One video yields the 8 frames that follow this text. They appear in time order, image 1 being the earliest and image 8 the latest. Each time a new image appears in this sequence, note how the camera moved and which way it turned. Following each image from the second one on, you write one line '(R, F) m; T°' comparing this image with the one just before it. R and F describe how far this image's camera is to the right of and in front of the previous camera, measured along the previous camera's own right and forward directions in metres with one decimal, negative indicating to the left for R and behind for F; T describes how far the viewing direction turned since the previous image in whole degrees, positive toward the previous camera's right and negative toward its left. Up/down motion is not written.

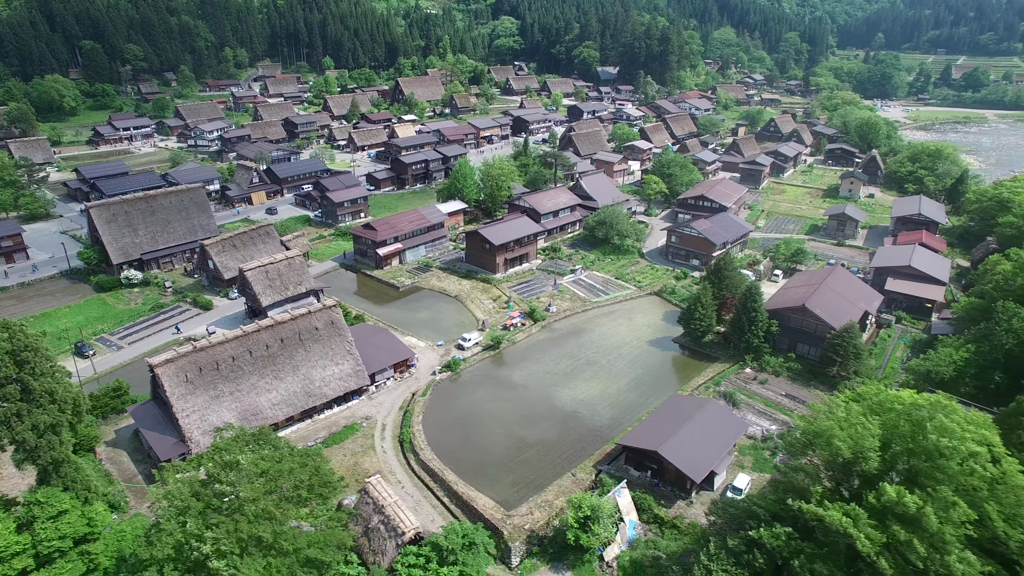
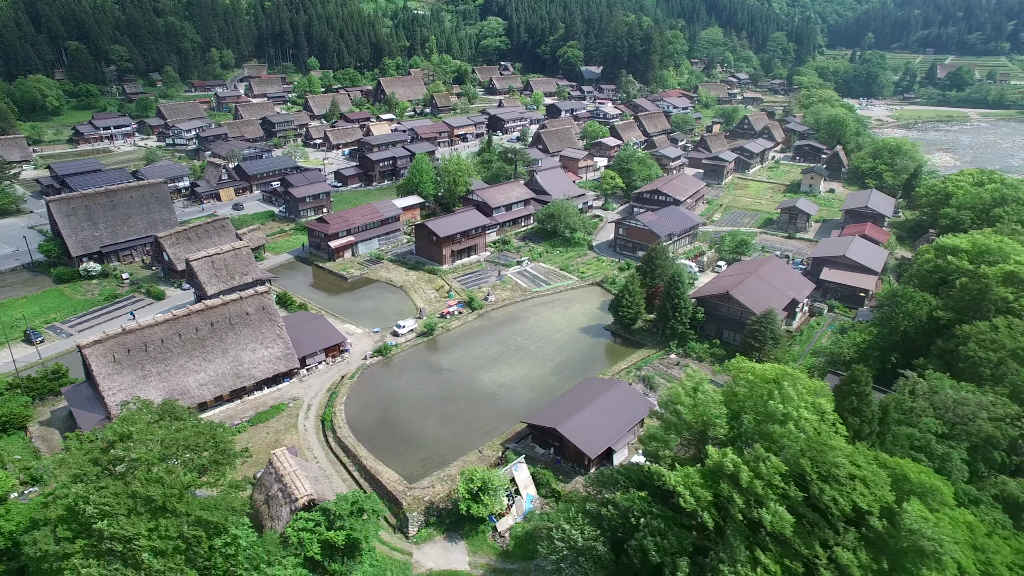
(+2.5, -0.7) m; 0°
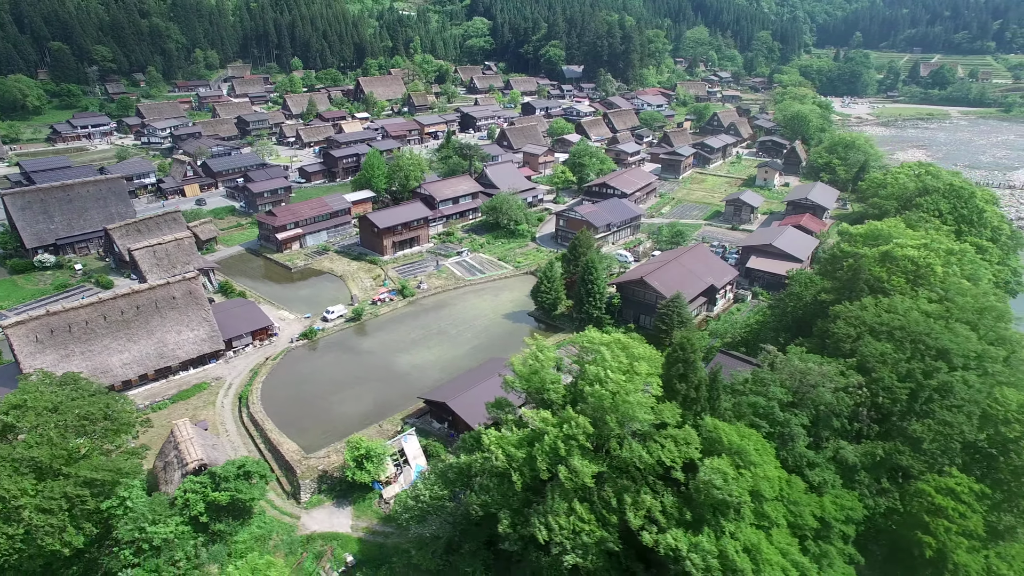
(+2.9, -0.9) m; 0°
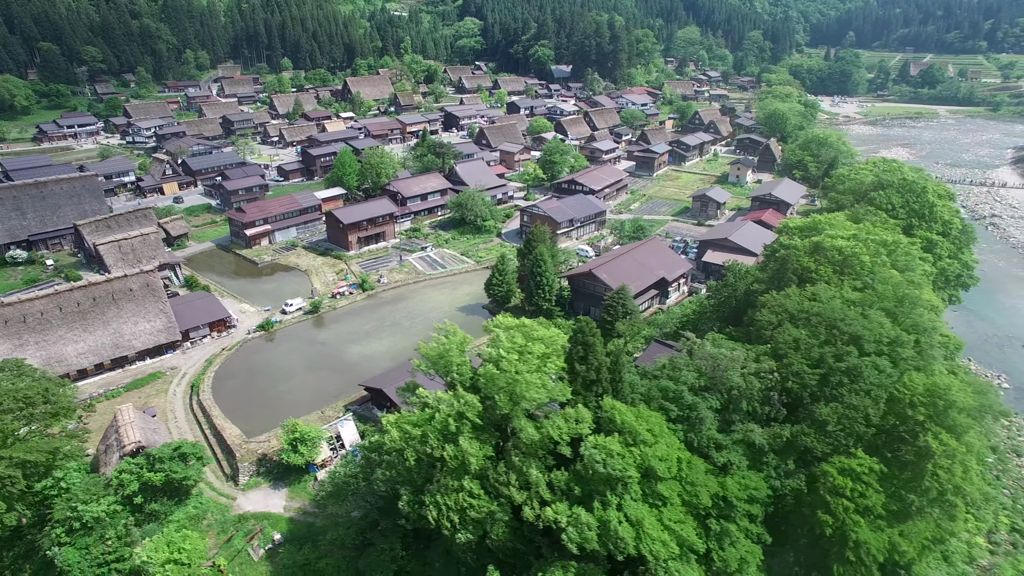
(+1.9, -0.5) m; 0°
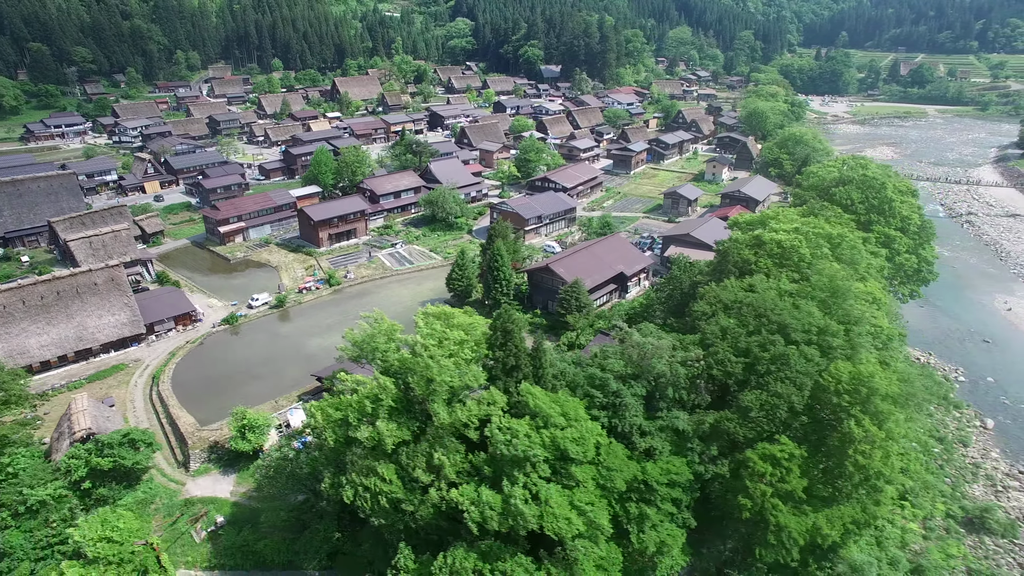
(+1.6, -0.5) m; 0°
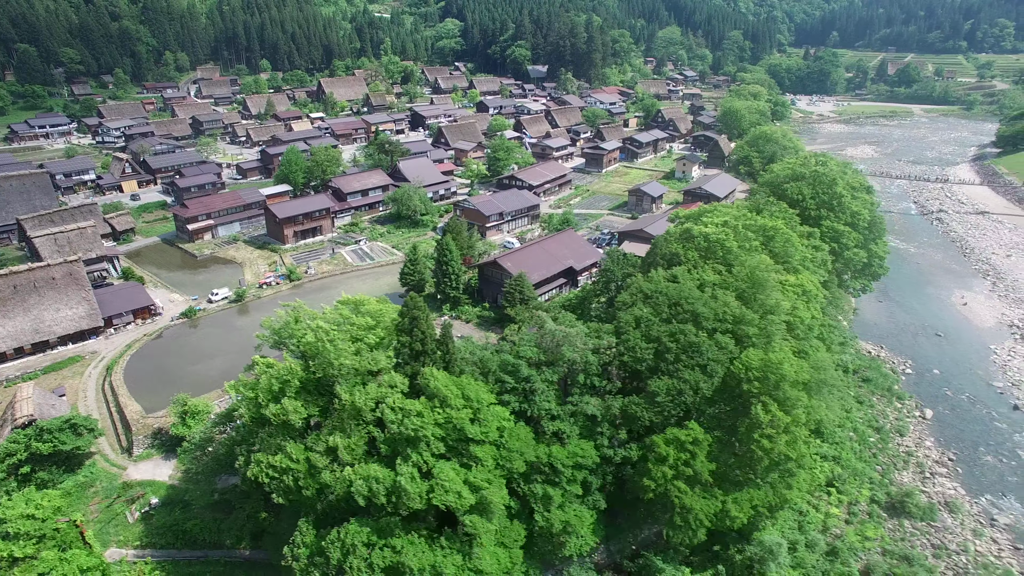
(+2.0, -0.6) m; 0°
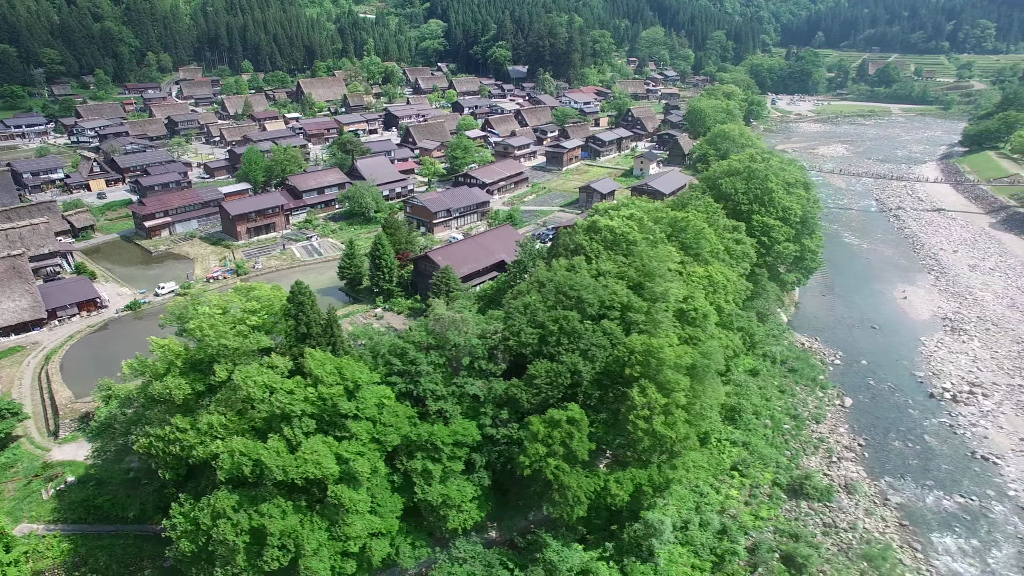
(+2.7, -0.9) m; 0°
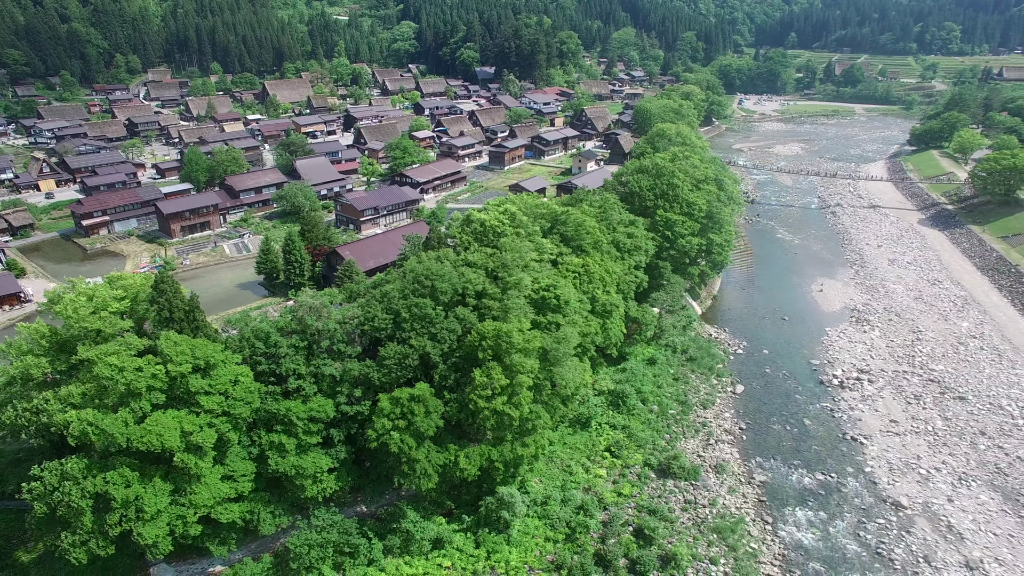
(+3.6, -1.2) m; +1°
